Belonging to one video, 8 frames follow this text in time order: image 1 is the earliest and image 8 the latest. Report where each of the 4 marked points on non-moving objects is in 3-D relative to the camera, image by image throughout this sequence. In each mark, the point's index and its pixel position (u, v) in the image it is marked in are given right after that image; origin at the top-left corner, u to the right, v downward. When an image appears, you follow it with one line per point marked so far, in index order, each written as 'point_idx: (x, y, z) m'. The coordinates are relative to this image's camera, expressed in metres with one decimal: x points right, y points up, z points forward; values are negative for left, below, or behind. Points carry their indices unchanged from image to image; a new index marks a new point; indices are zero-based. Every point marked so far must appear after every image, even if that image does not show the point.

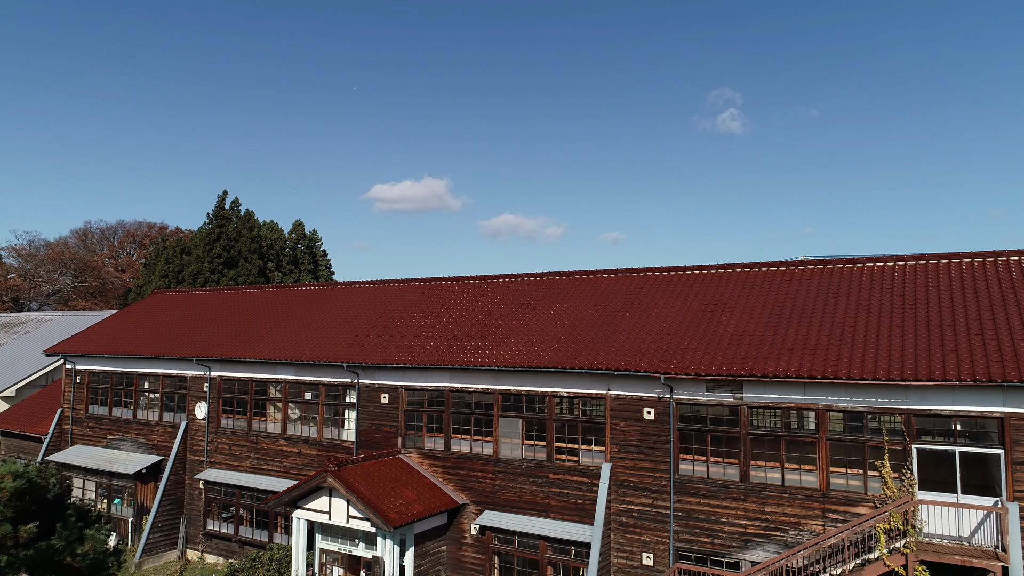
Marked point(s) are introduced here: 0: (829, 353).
0: (+4.2, -0.9, +8.1) m
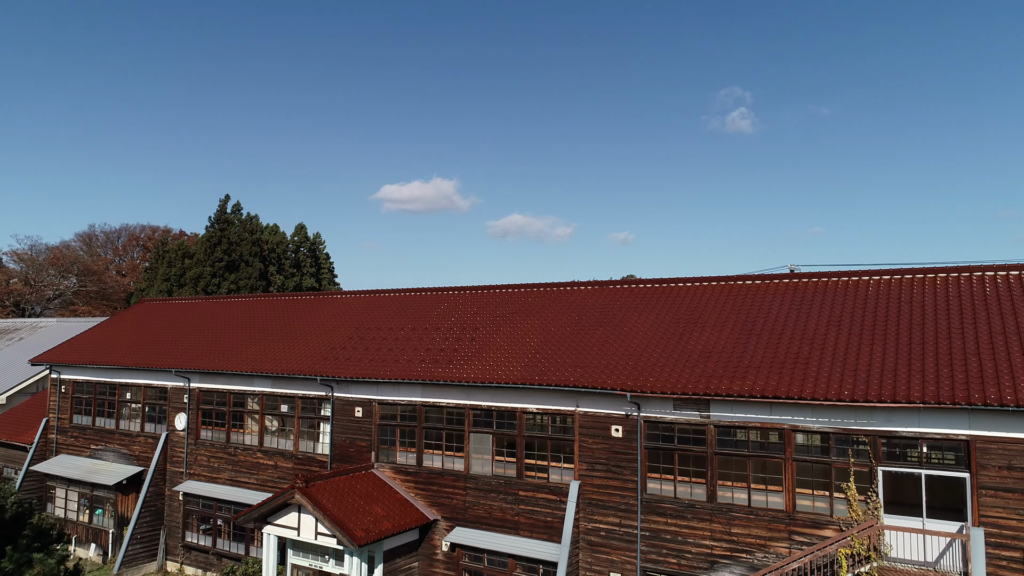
0: (+3.7, -1.1, +8.0) m
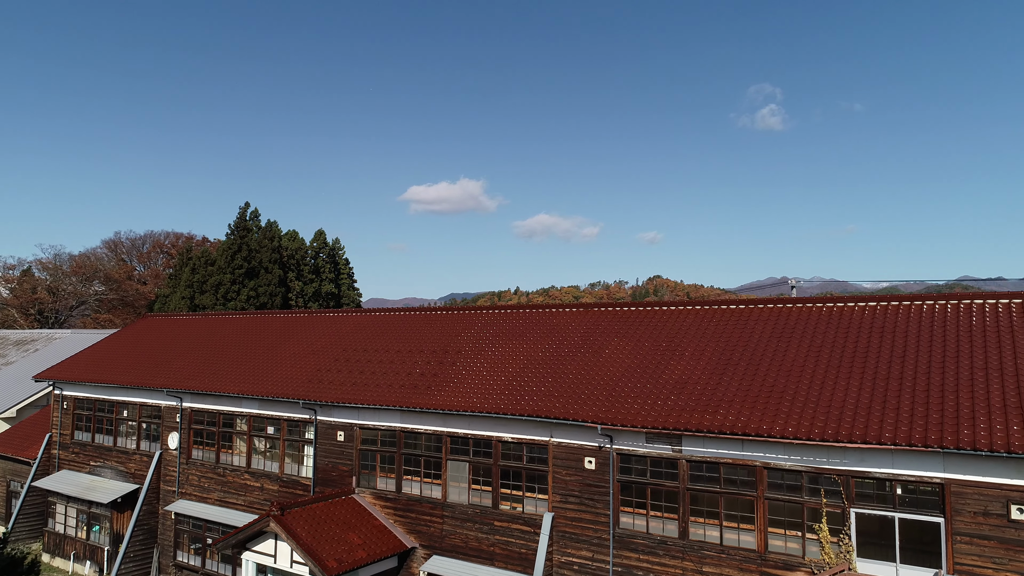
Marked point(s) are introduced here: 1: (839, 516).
0: (+3.3, -1.5, +7.7) m
1: (+3.9, -2.7, +7.2) m
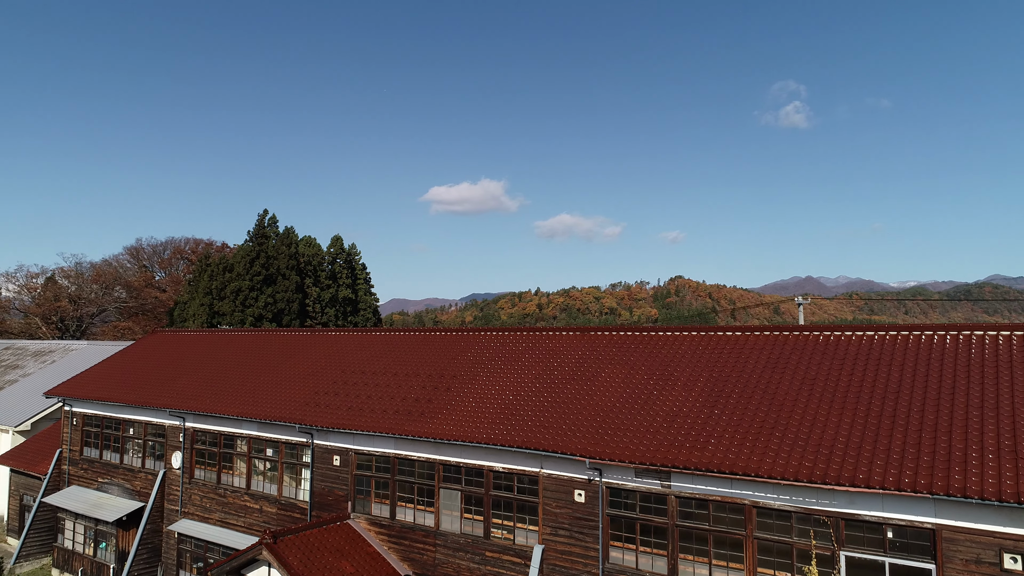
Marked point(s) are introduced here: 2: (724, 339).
0: (+3.1, -2.0, +7.6) m
1: (+3.7, -3.1, +7.0) m
2: (+3.6, -0.9, +10.2) m
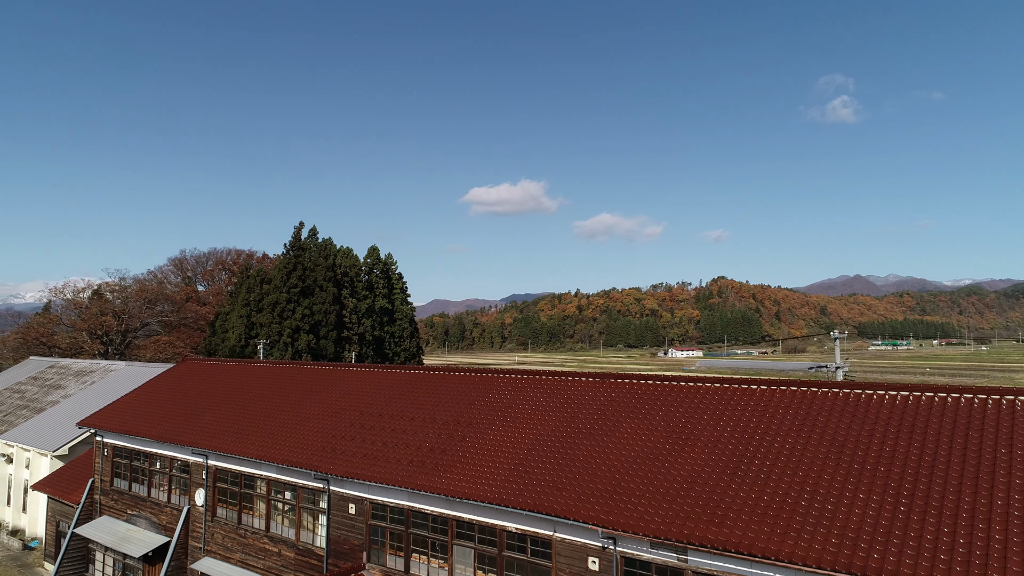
0: (+3.2, -2.8, +7.1) m
1: (+3.7, -3.9, +6.5) m
2: (+3.8, -1.7, +9.7) m
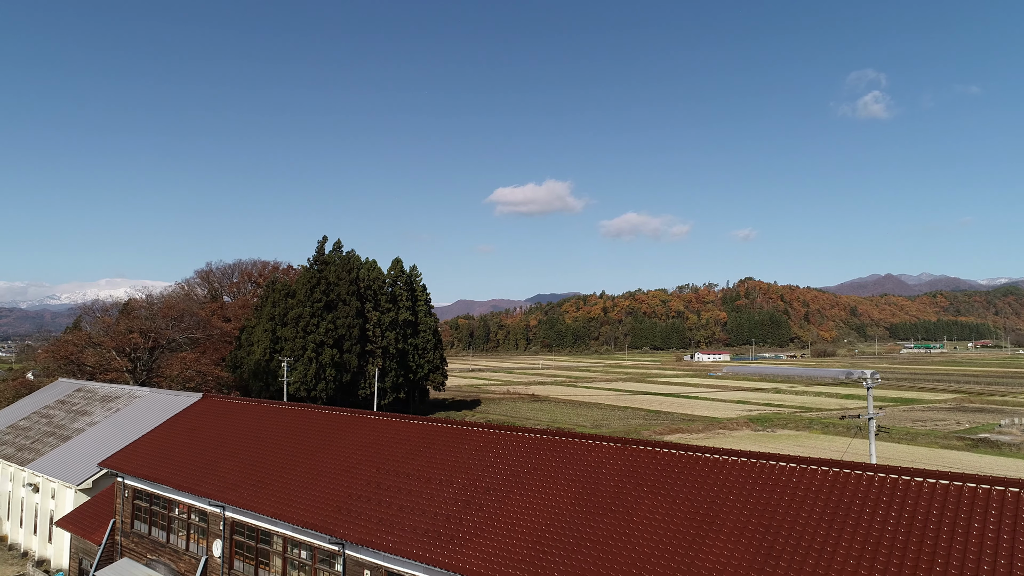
0: (+3.4, -3.8, +6.7) m
1: (+3.9, -5.0, +6.0) m
2: (+4.1, -2.8, +9.3) m
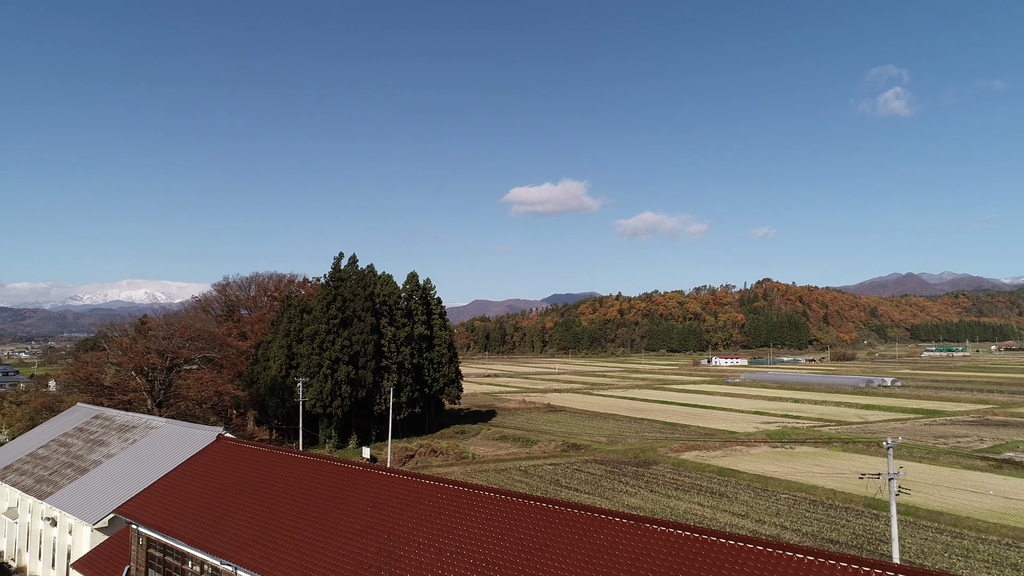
0: (+3.4, -5.1, +6.5) m
1: (+4.0, -6.3, +5.7) m
2: (+4.2, -4.2, +9.1) m
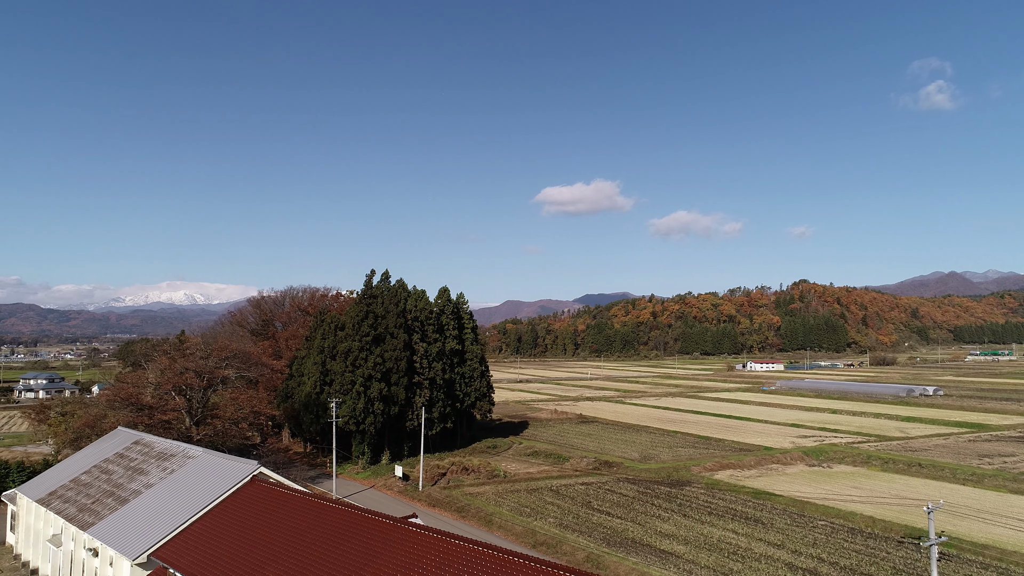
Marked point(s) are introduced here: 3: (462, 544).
0: (+3.7, -6.4, +6.1) m
1: (+4.2, -7.5, +5.4) m
2: (+4.6, -5.5, +8.7) m
3: (-1.3, -6.1, +14.1) m
